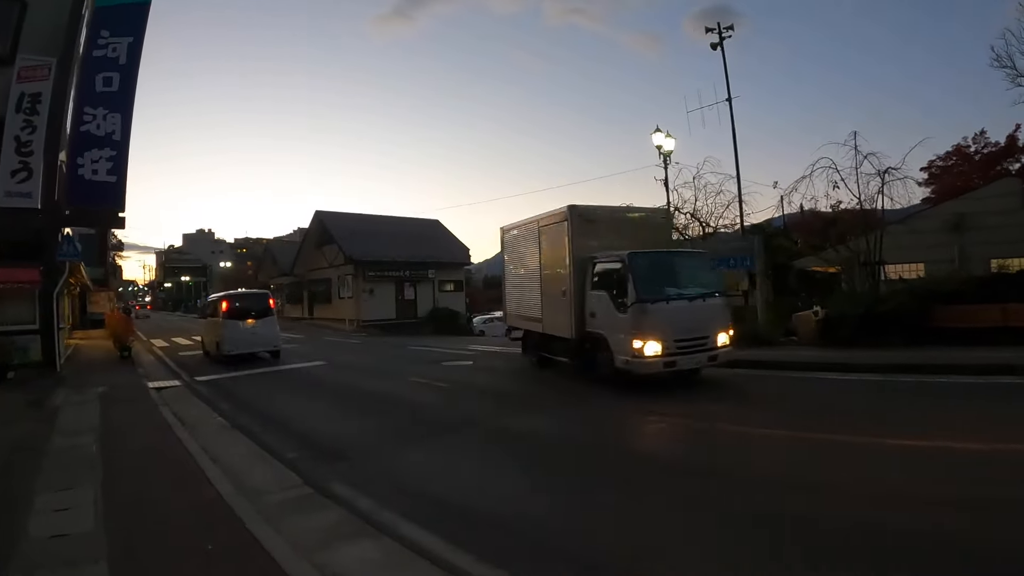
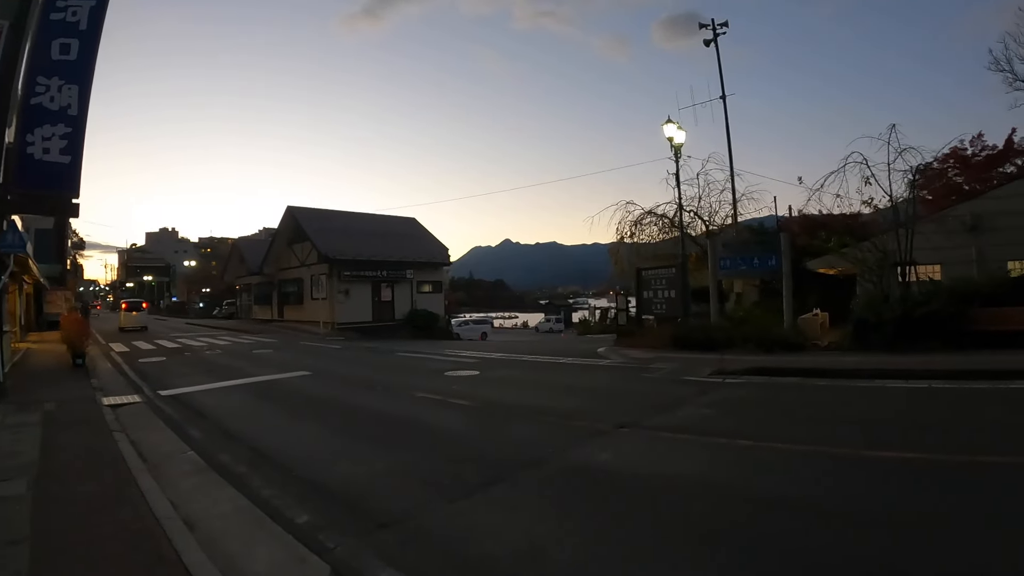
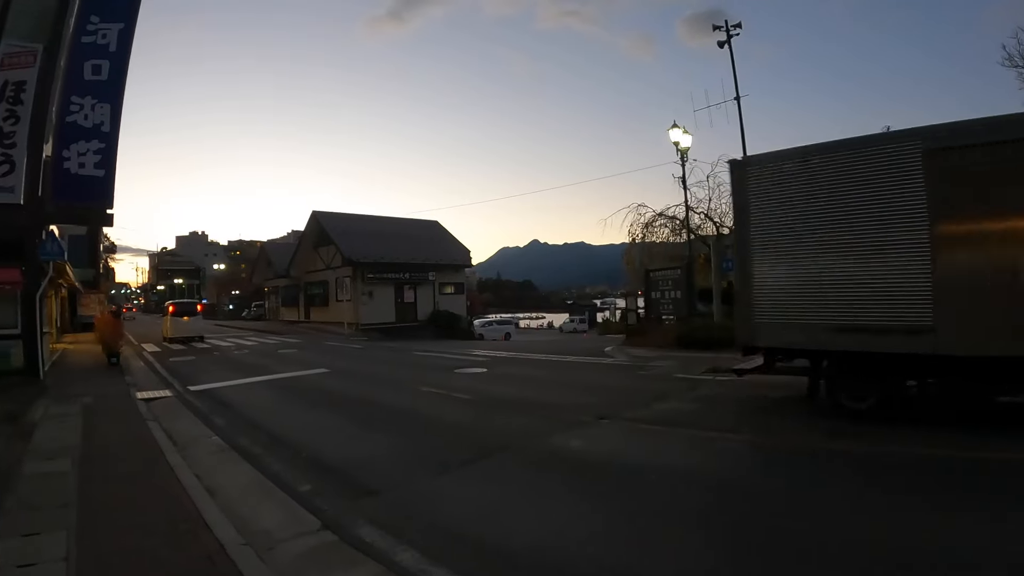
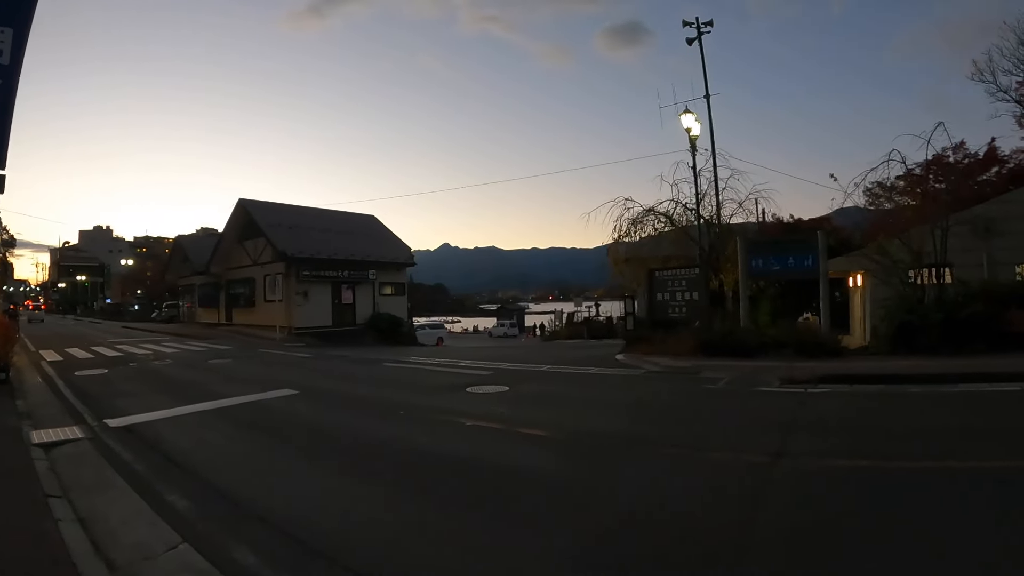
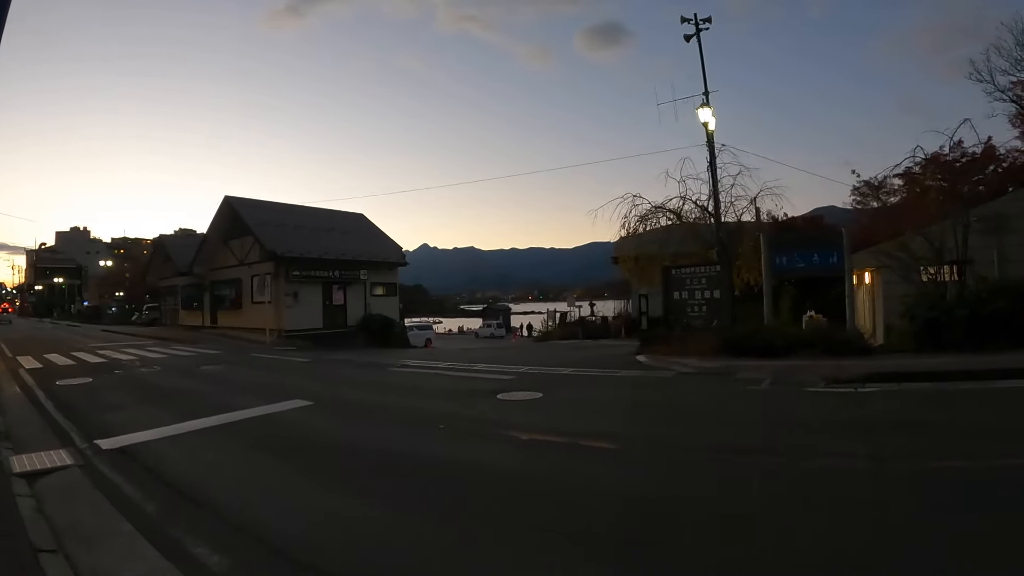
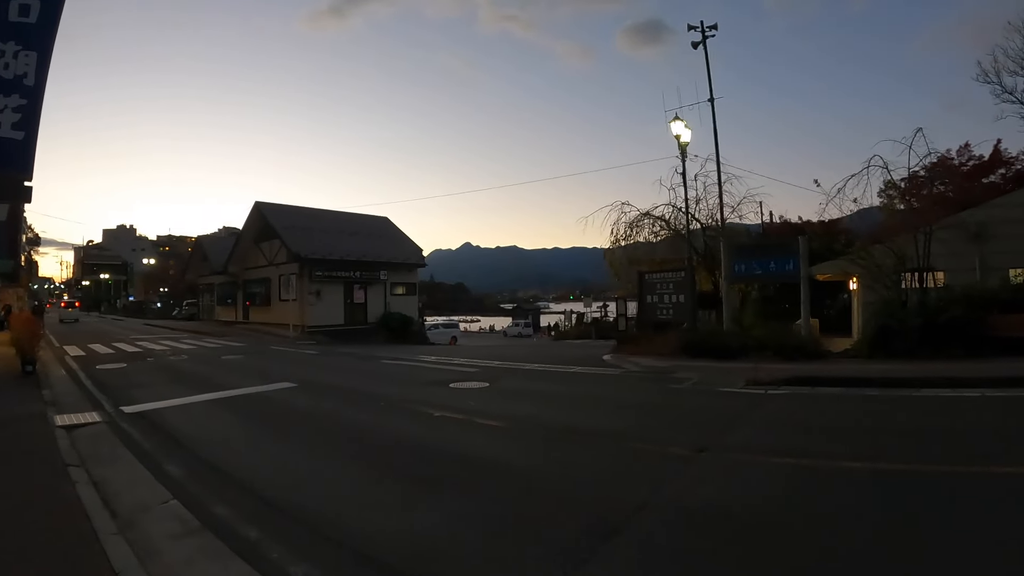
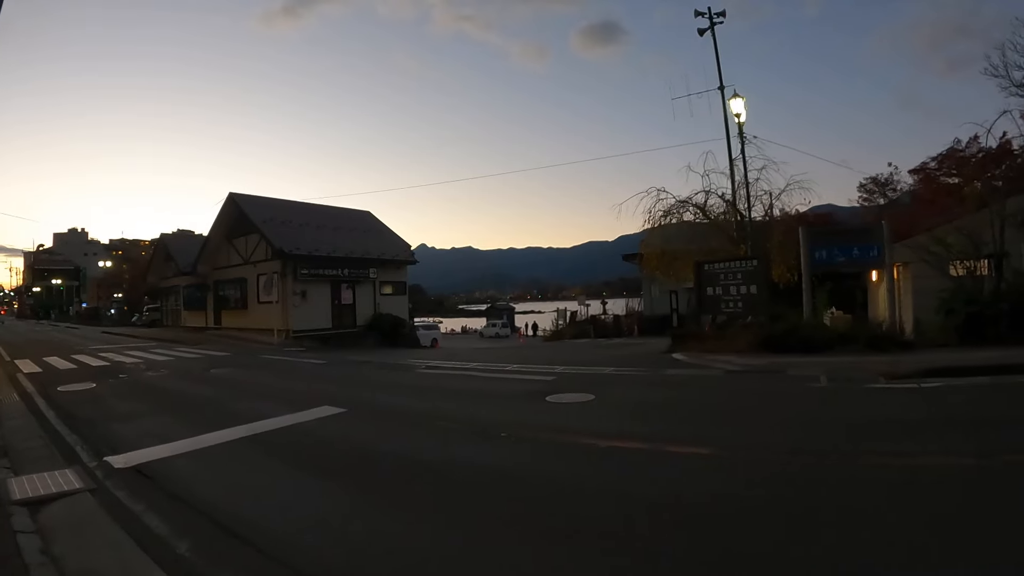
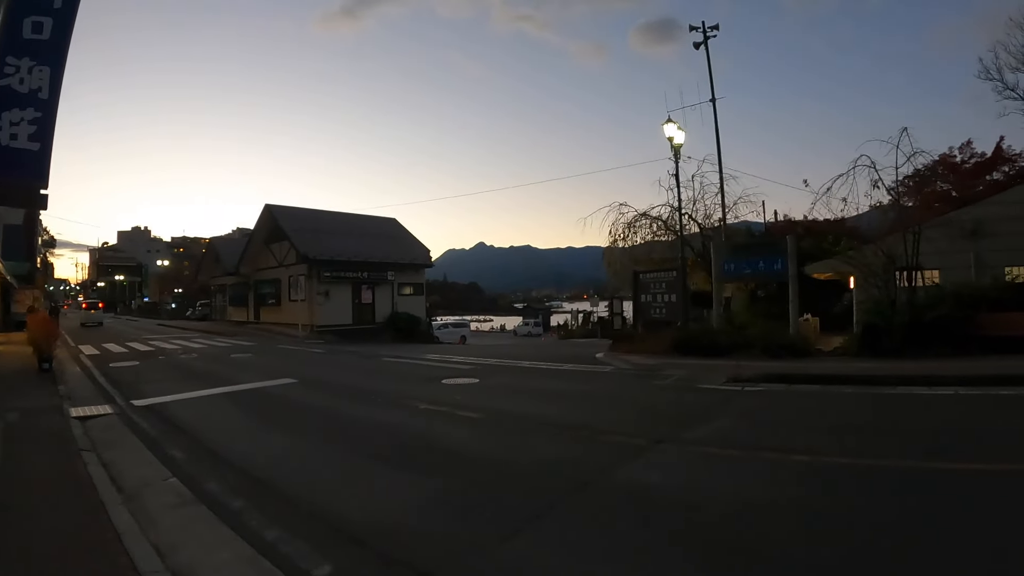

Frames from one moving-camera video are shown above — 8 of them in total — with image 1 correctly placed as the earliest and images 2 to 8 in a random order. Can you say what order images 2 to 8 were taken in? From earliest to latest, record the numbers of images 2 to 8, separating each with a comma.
3, 2, 8, 6, 4, 5, 7
